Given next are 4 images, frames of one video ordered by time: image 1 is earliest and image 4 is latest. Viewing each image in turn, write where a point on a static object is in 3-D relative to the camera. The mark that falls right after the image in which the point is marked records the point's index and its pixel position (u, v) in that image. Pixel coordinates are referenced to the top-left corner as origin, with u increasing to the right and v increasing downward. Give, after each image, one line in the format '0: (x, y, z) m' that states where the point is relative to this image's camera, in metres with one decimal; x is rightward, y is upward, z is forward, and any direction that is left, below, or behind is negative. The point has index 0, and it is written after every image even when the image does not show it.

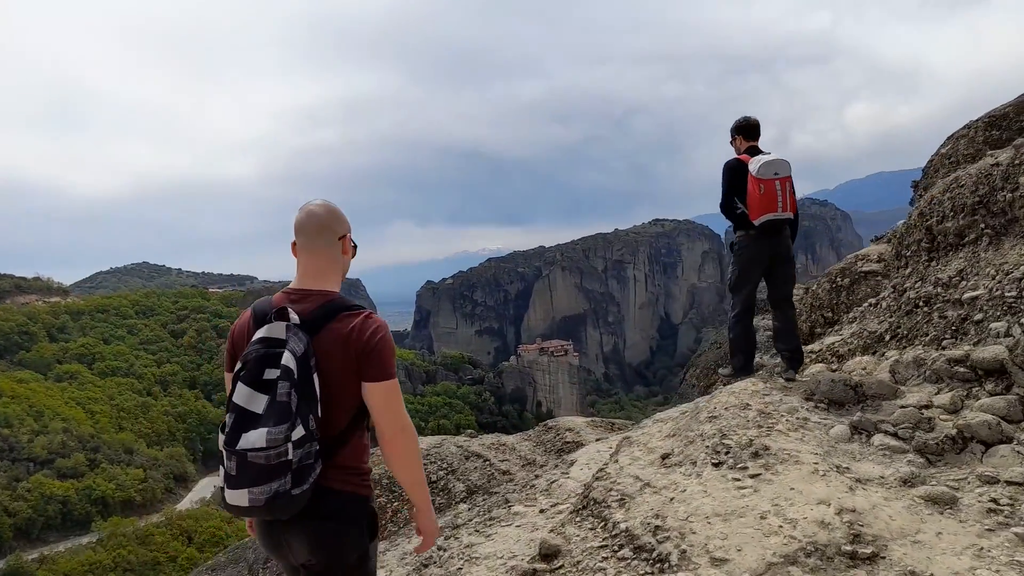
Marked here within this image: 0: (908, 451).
0: (+2.0, -0.8, +3.6) m
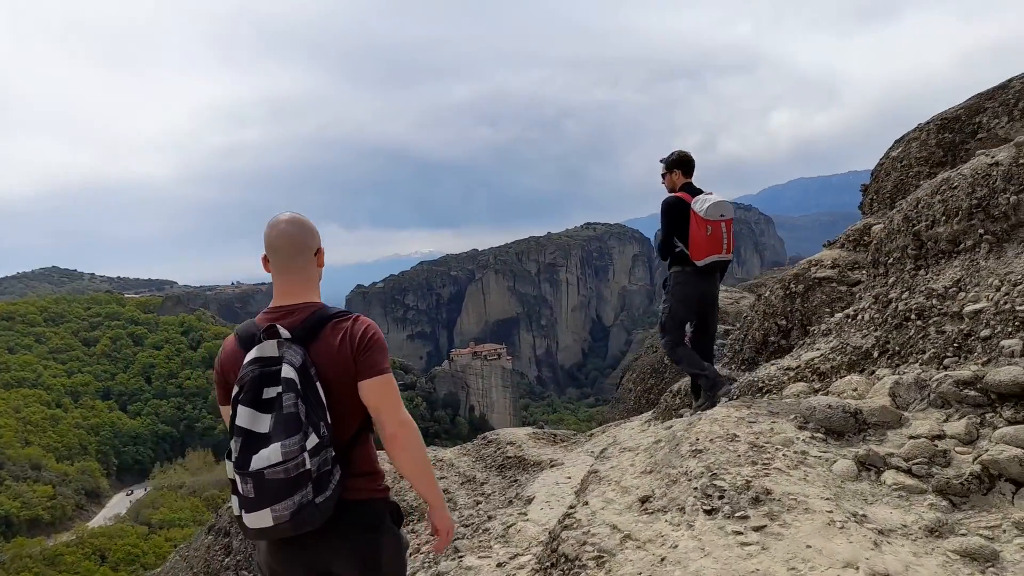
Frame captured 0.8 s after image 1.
0: (+1.8, -0.9, +3.2) m
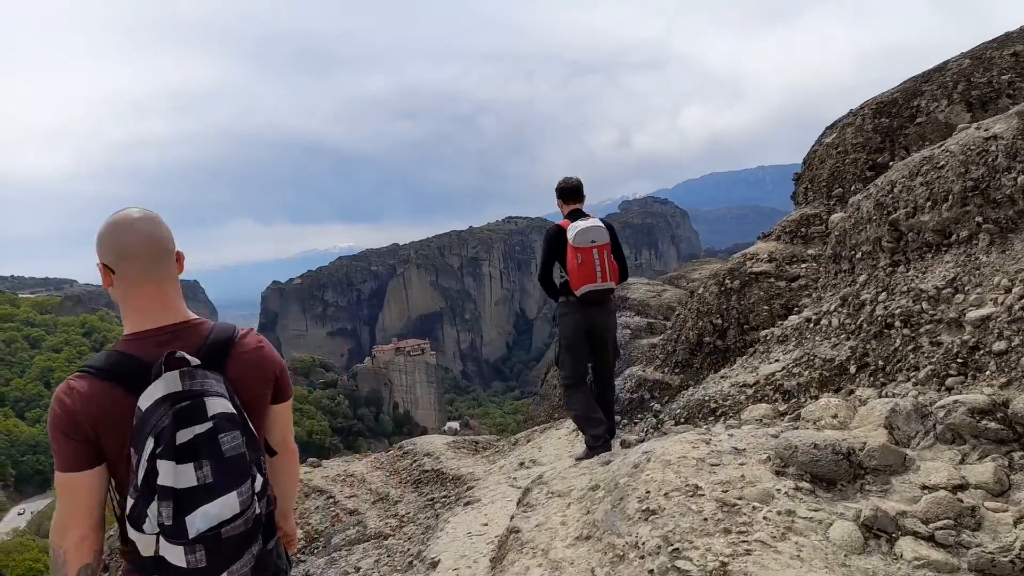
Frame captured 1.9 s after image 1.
0: (+1.4, -0.9, +2.3) m
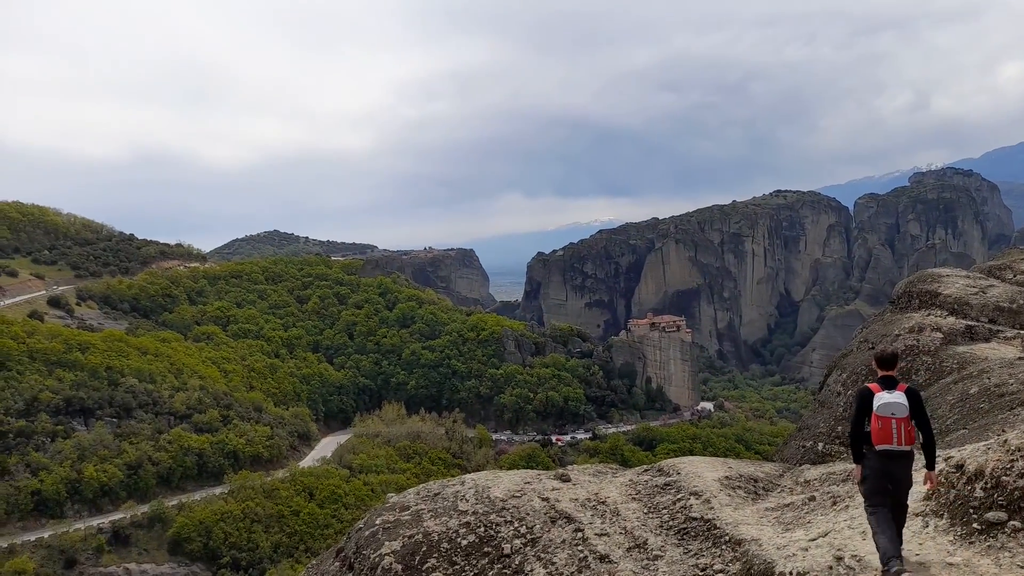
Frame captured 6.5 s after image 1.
0: (+1.9, -1.3, -0.3) m
